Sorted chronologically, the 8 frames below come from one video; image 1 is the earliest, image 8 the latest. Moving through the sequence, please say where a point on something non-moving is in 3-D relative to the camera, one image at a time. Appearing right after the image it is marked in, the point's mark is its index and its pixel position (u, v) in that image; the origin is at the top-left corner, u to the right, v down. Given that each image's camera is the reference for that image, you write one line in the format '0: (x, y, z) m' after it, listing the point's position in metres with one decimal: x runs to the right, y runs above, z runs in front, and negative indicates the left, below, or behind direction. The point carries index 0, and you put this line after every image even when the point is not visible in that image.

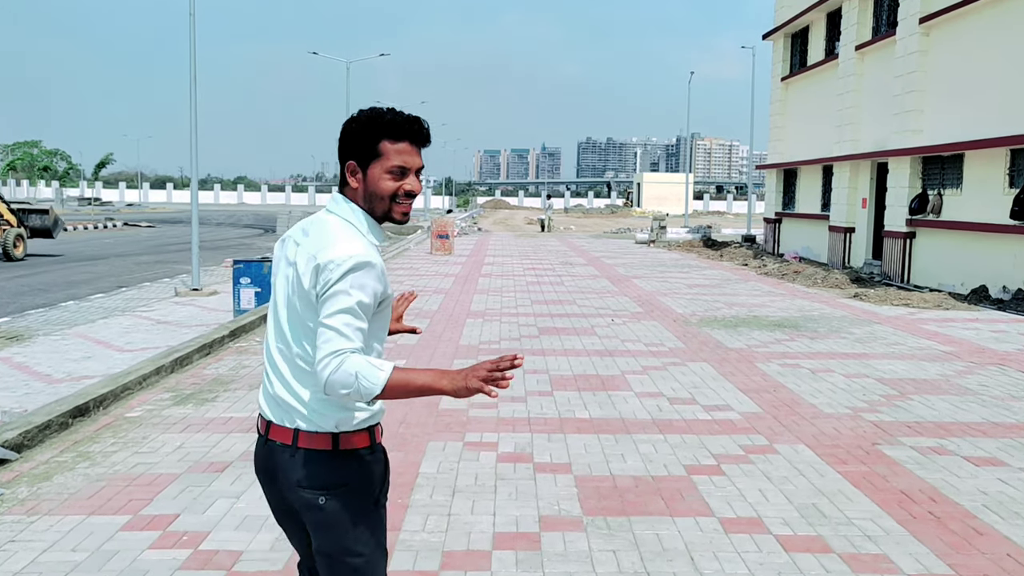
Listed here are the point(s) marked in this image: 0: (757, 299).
0: (+3.8, -0.2, +14.4) m
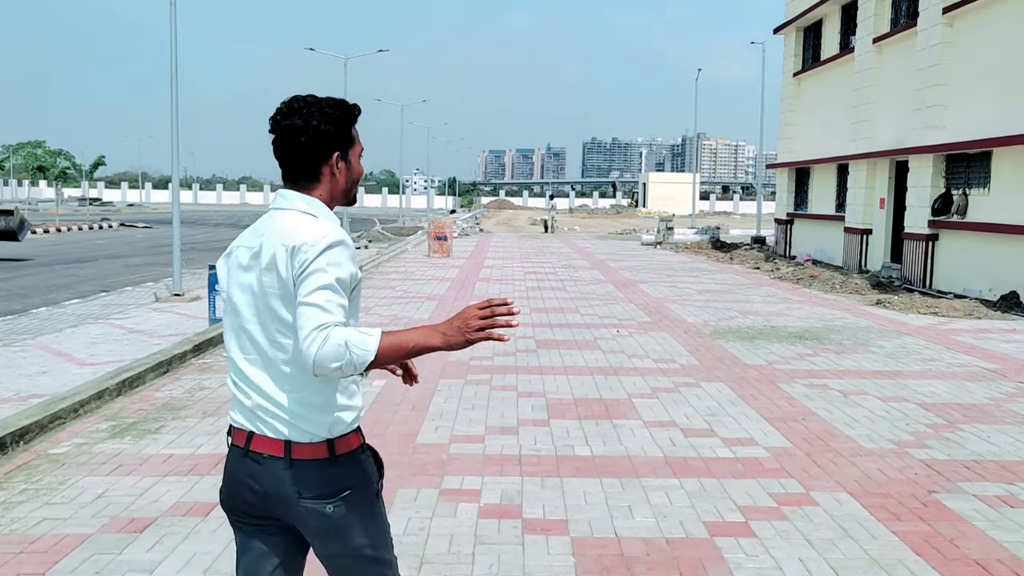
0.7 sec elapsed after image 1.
0: (+3.7, -0.3, +13.4) m
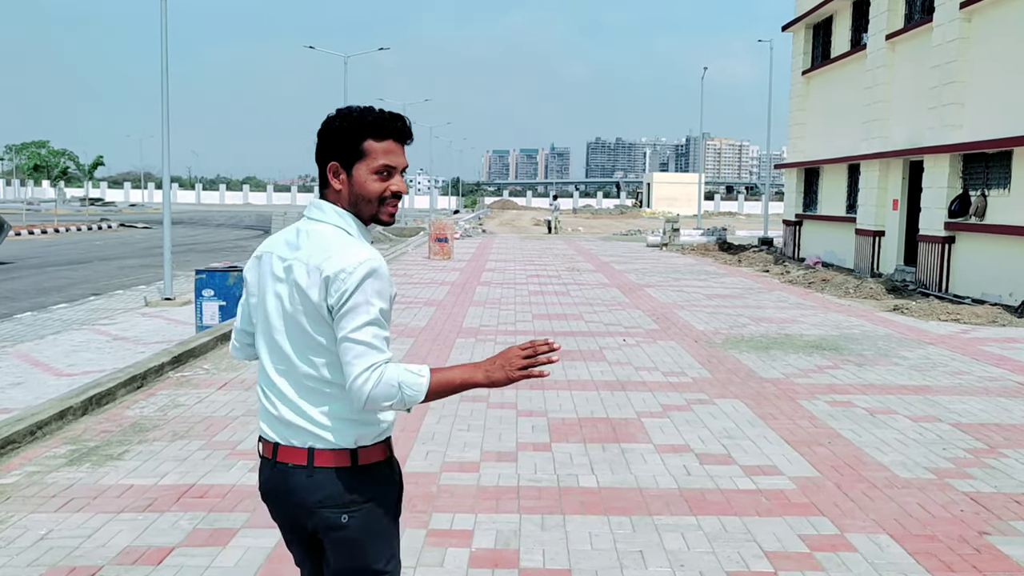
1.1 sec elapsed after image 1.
0: (+3.8, -0.3, +12.8) m
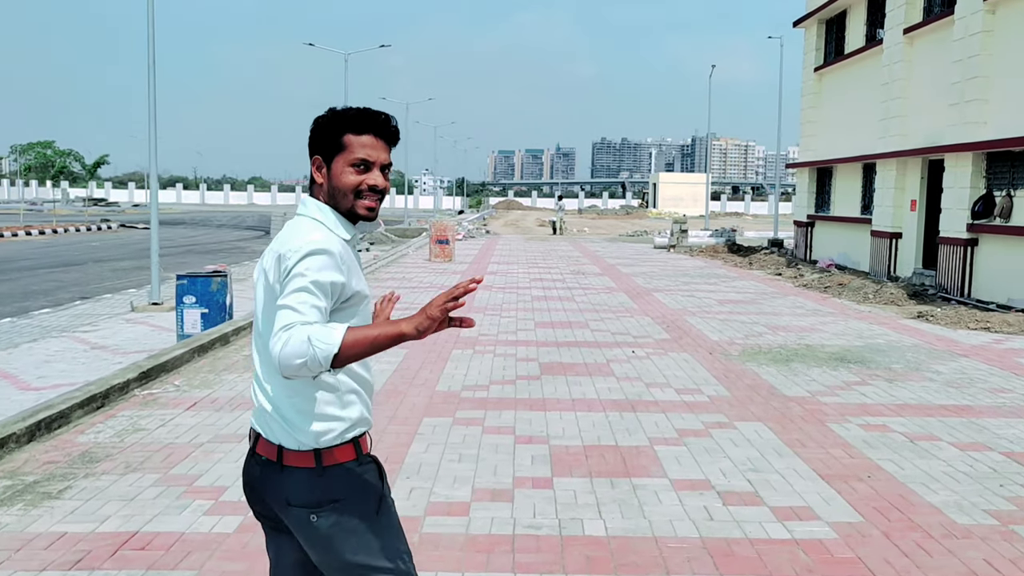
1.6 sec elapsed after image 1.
0: (+3.8, -0.4, +12.1) m
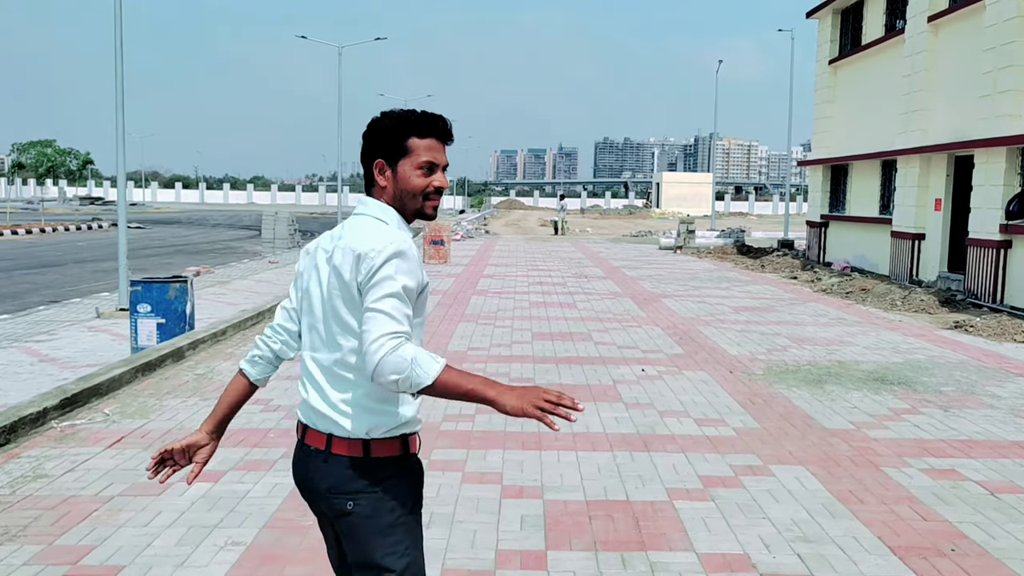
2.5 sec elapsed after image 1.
0: (+3.7, -0.5, +10.9) m
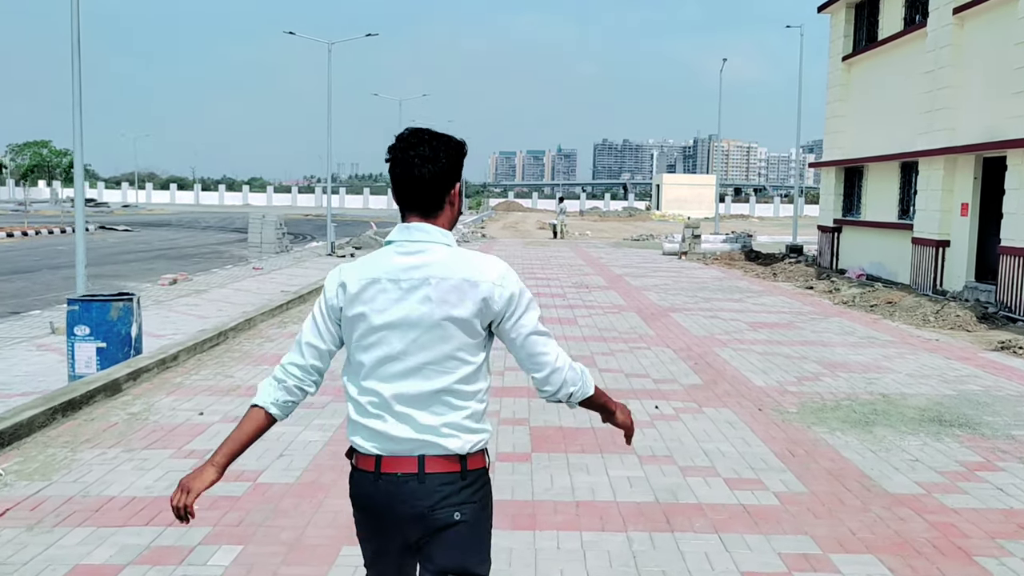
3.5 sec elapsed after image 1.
0: (+3.7, -0.7, +9.7) m
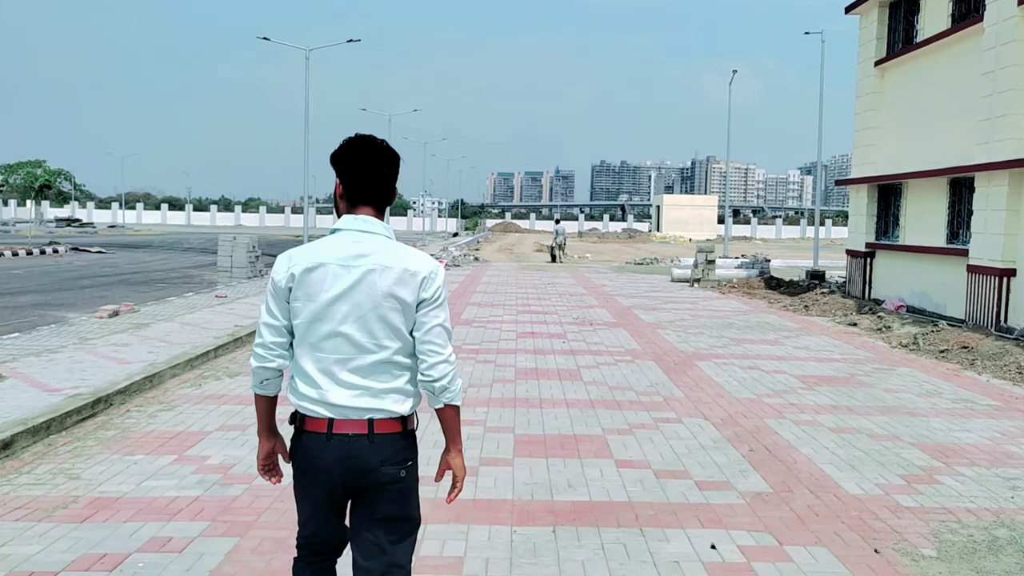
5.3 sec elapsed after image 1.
0: (+3.5, -1.1, +7.1) m
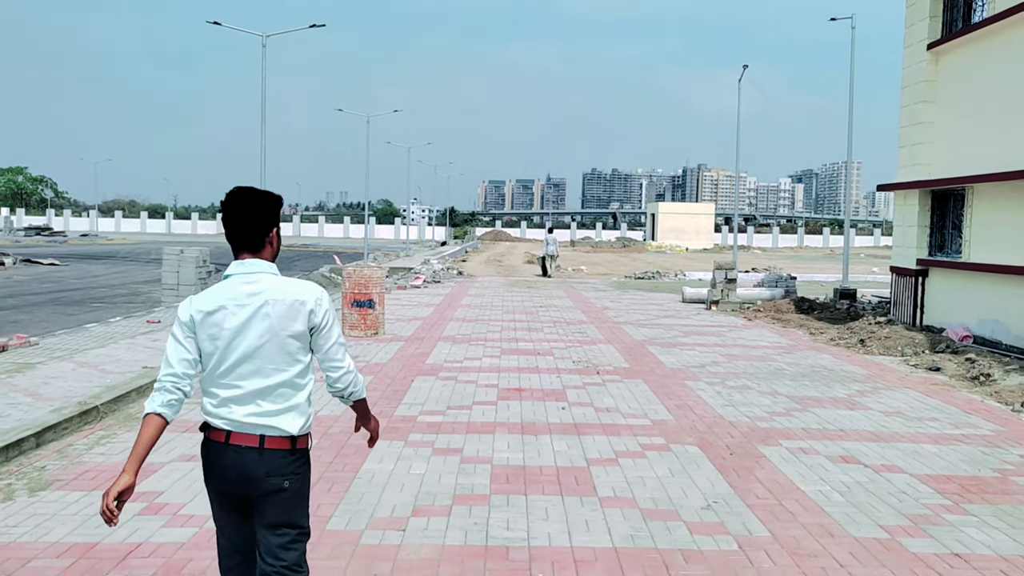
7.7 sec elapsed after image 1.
0: (+3.4, -1.4, +3.7) m
